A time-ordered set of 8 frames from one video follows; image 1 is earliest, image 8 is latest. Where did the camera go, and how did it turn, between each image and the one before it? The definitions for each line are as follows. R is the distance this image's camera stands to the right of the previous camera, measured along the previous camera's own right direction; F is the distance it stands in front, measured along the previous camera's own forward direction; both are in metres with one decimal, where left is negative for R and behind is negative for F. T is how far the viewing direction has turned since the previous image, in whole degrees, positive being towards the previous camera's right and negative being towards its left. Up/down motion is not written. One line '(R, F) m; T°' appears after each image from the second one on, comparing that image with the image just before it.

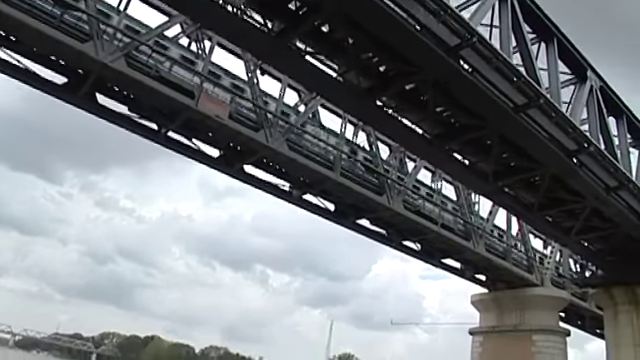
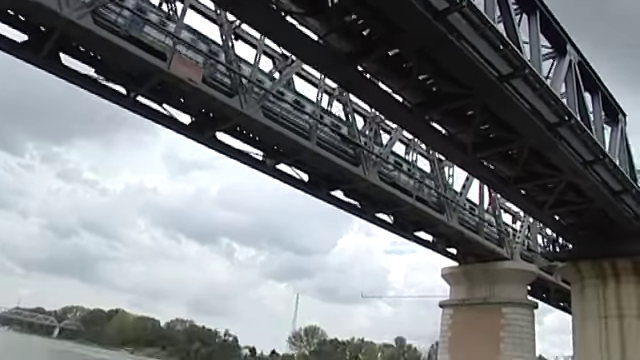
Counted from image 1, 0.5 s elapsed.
(-0.3, +0.6) m; +3°
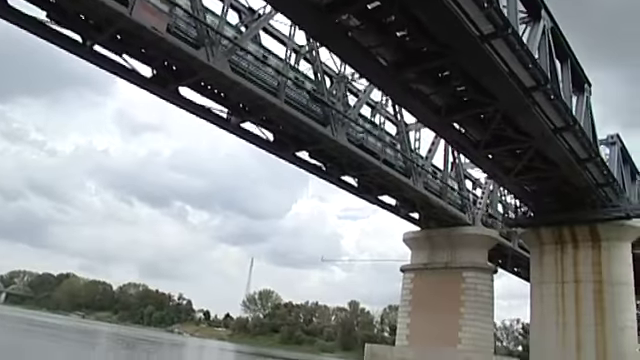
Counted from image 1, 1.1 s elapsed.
(-0.4, +0.7) m; +5°
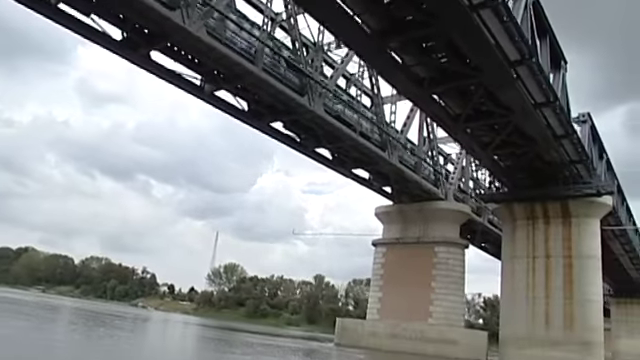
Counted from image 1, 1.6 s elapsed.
(-0.4, +0.5) m; +4°
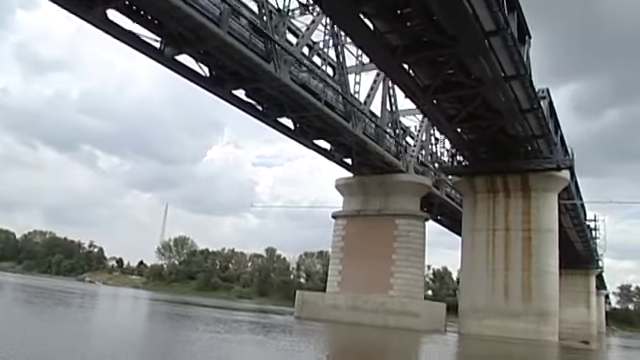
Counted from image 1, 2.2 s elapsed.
(-0.5, +0.6) m; +5°
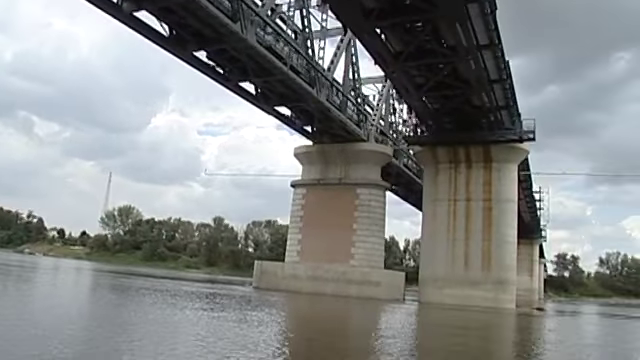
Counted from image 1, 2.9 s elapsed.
(-0.7, +0.7) m; +5°
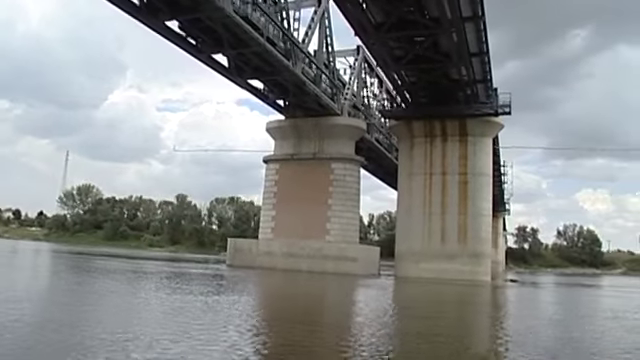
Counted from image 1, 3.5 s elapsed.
(-0.6, +0.5) m; +4°
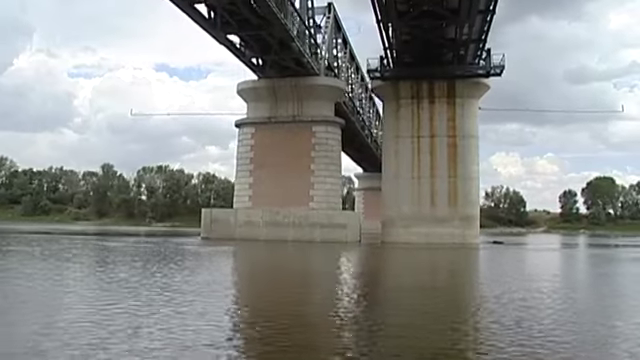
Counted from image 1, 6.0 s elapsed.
(-2.7, +1.6) m; +8°
